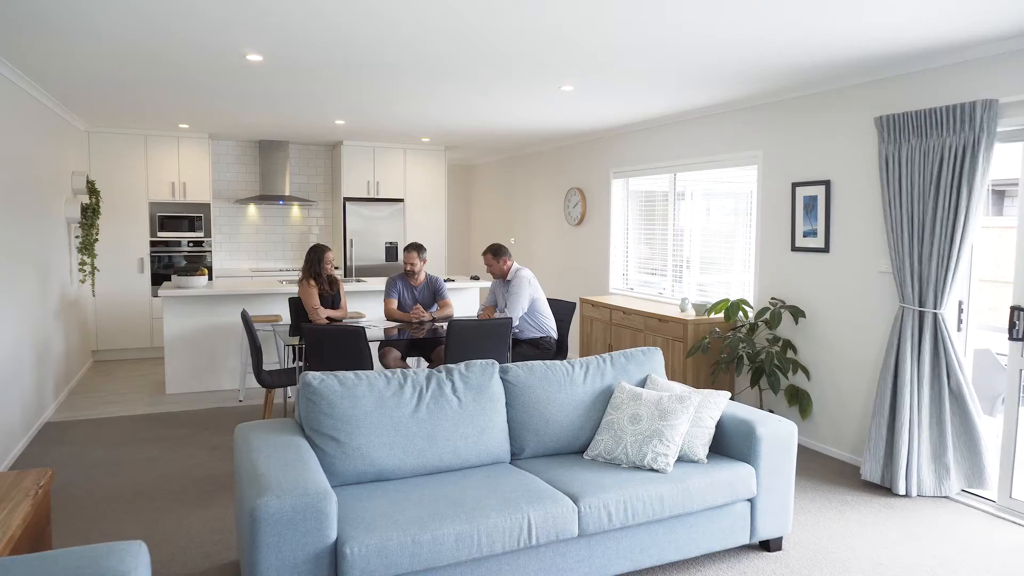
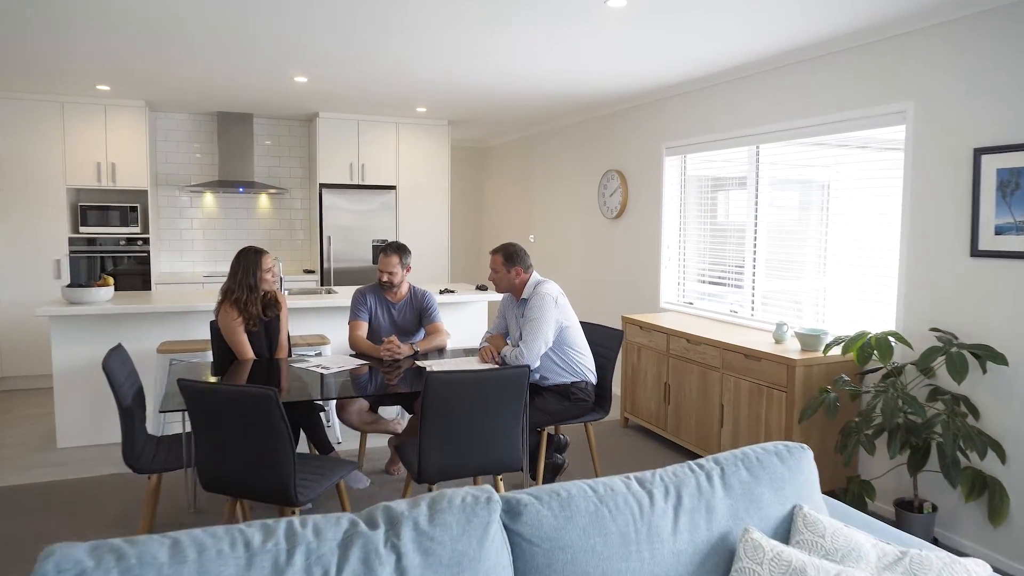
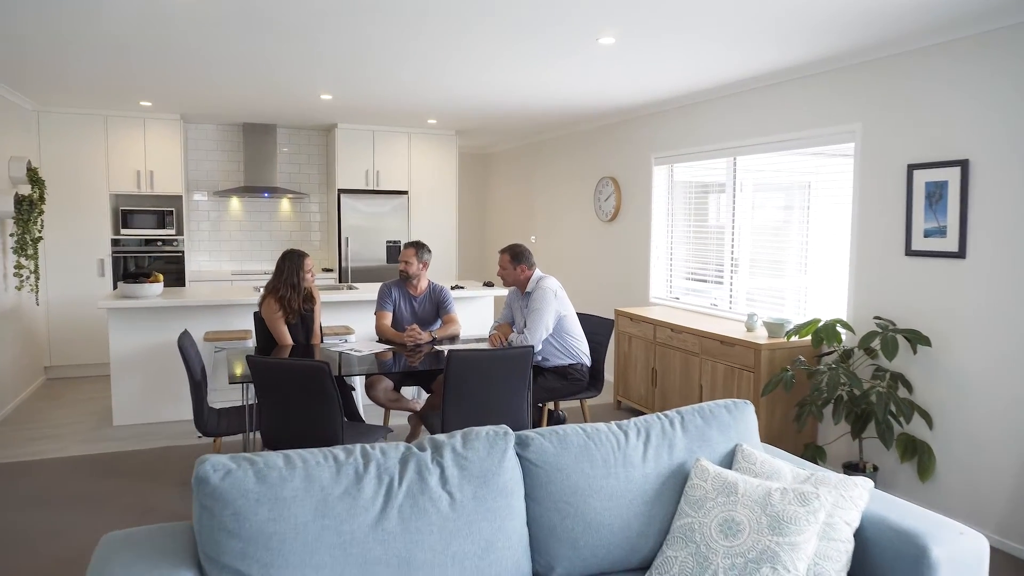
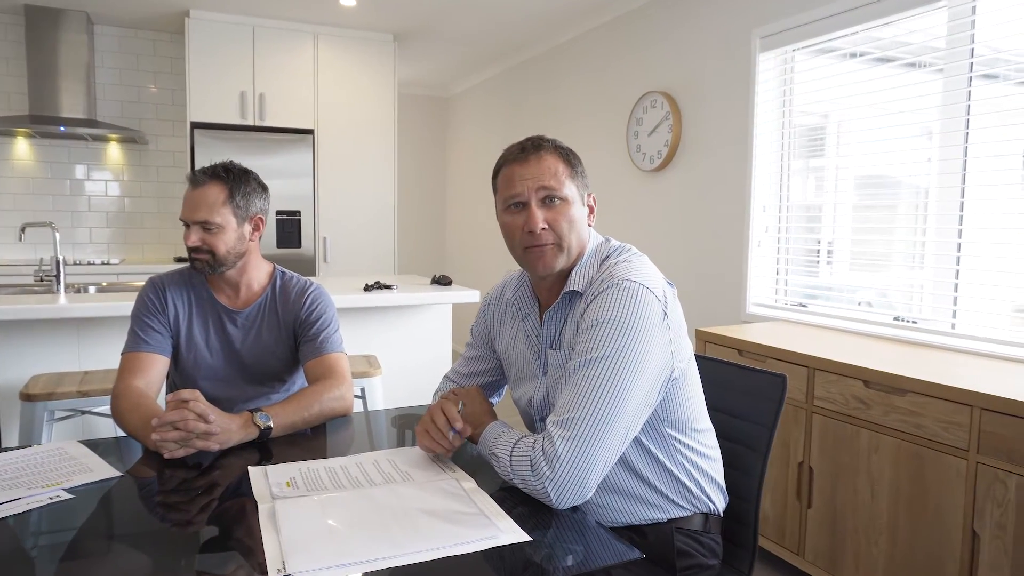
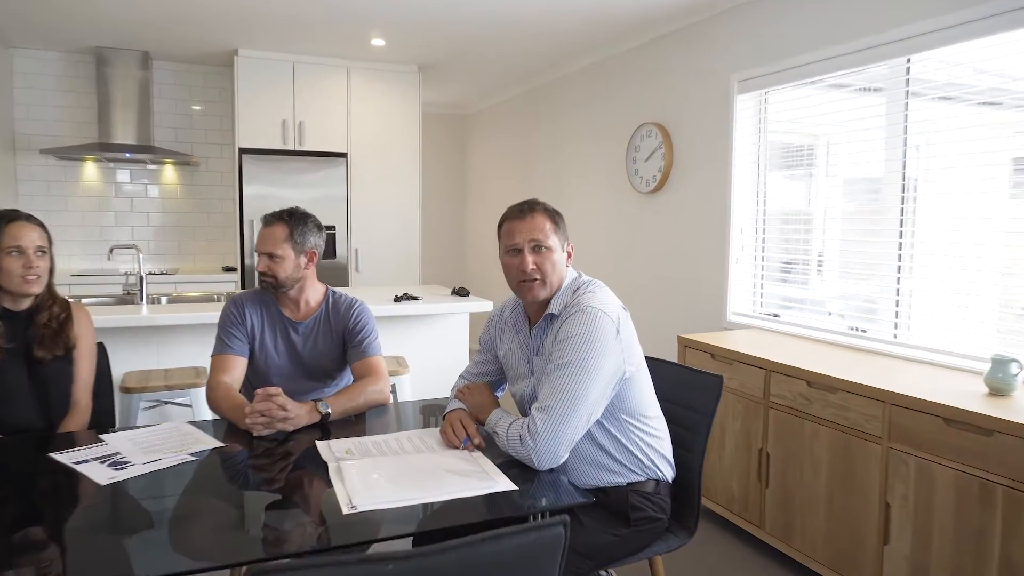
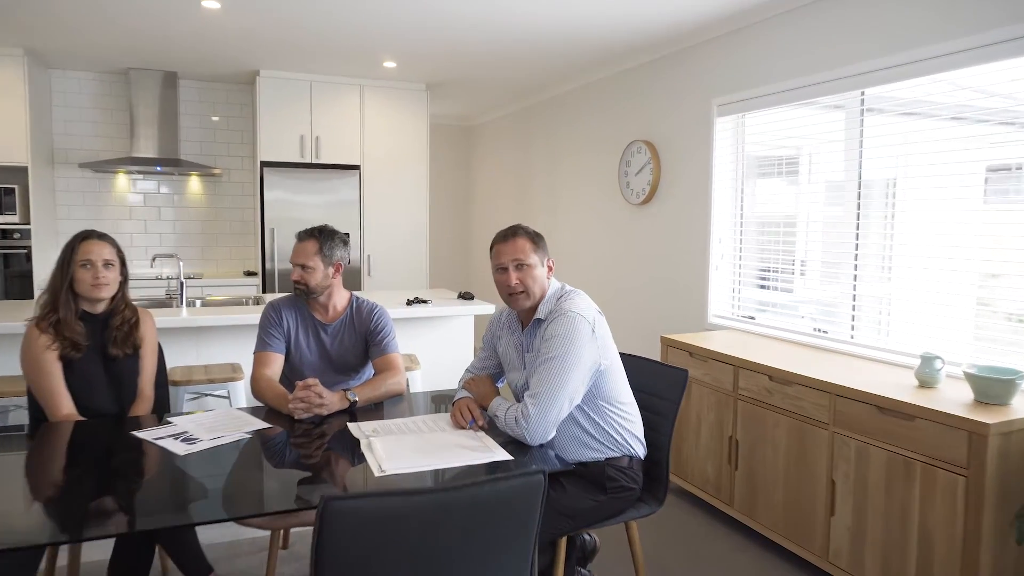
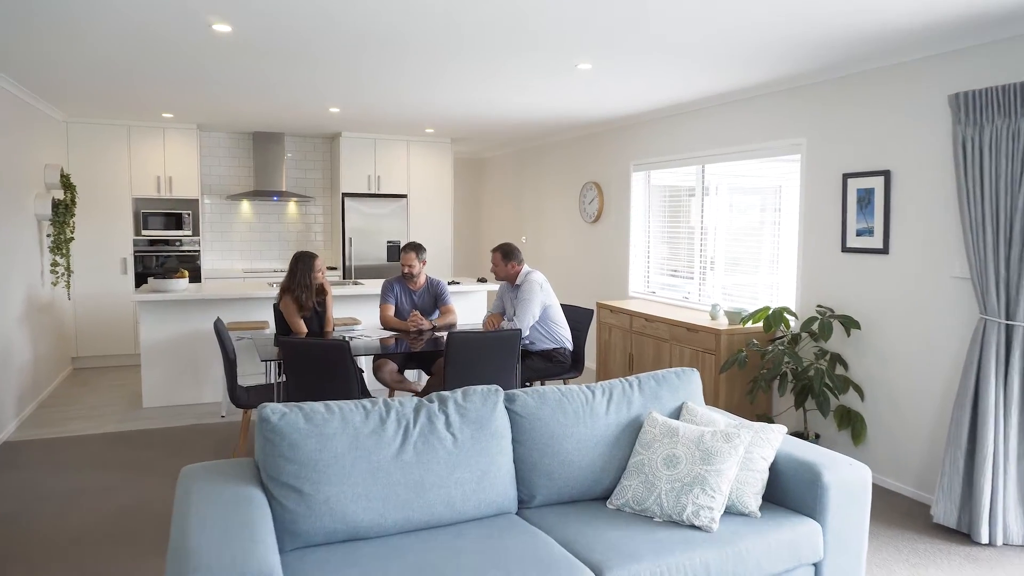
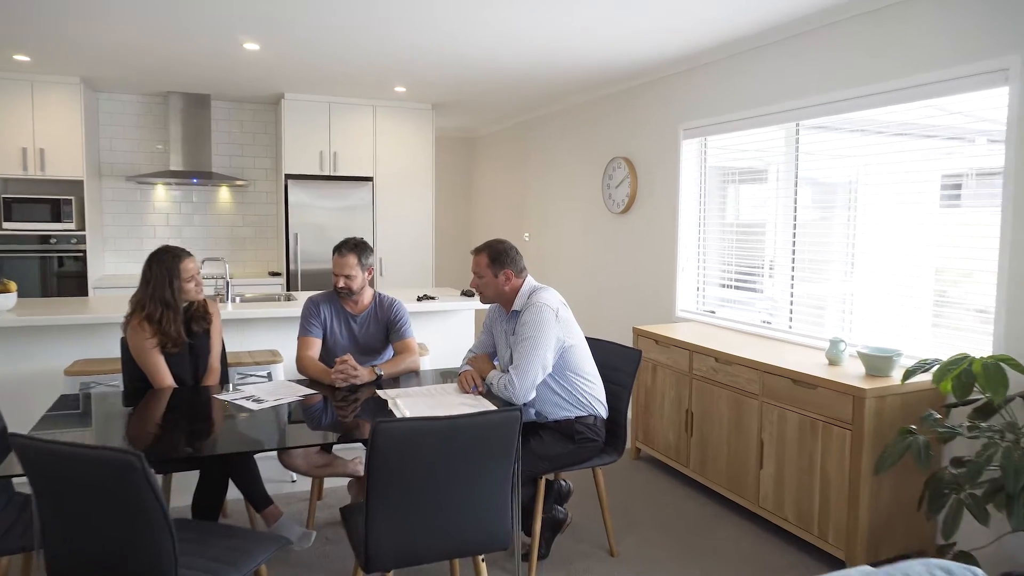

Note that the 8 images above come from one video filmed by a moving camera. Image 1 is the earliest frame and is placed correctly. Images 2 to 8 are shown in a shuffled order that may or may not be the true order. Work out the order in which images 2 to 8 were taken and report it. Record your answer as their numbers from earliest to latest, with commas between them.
7, 3, 2, 8, 6, 5, 4
